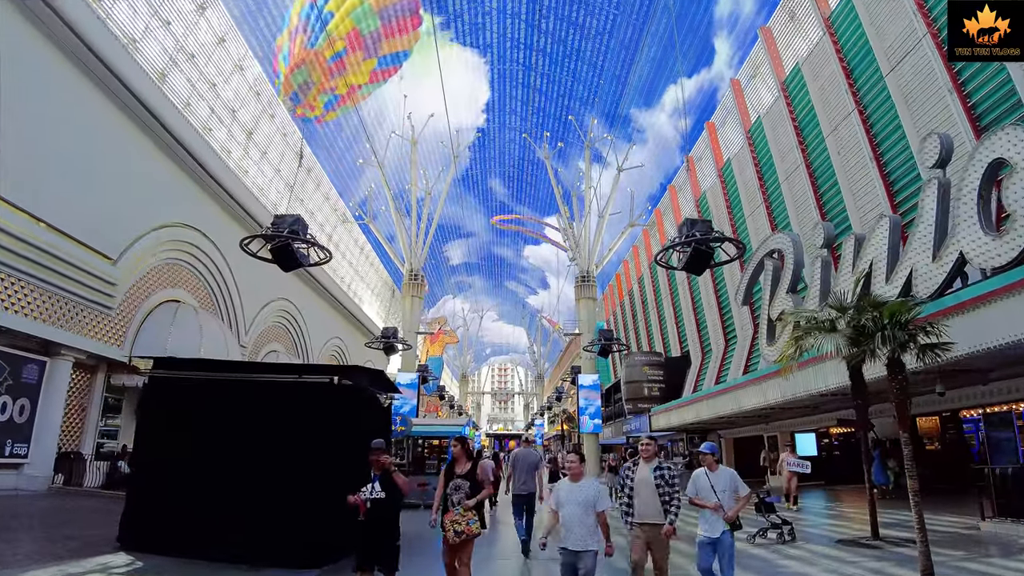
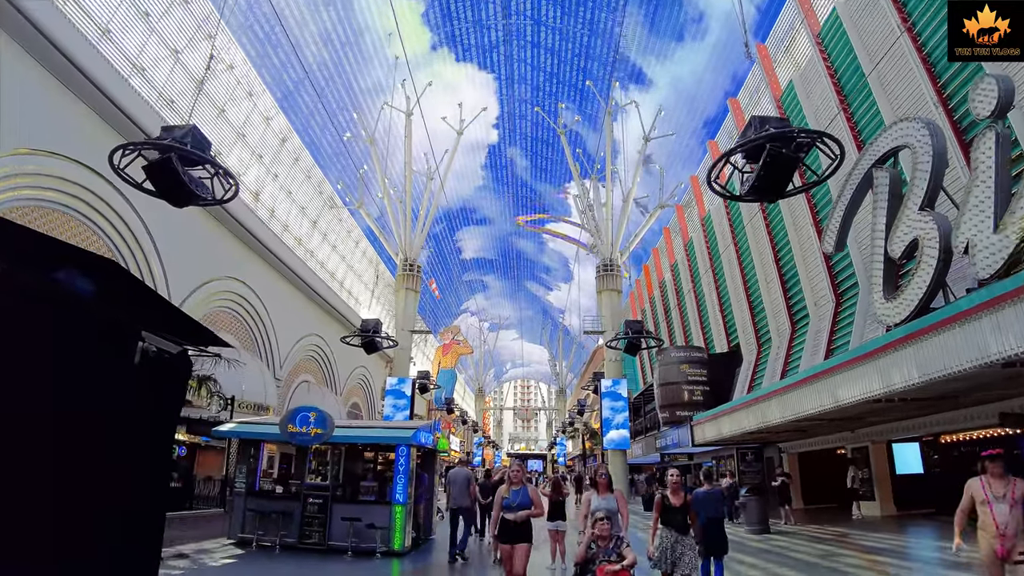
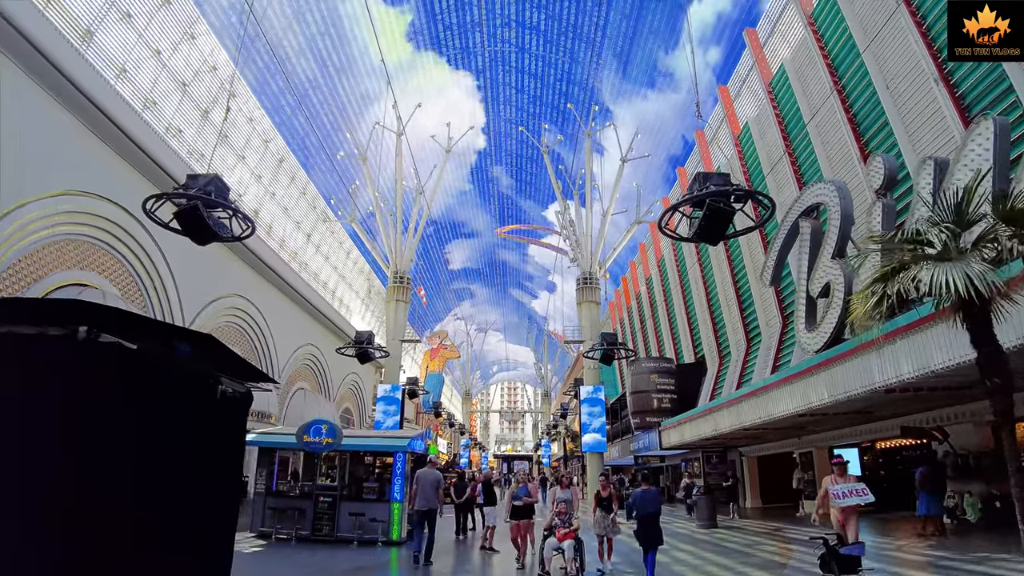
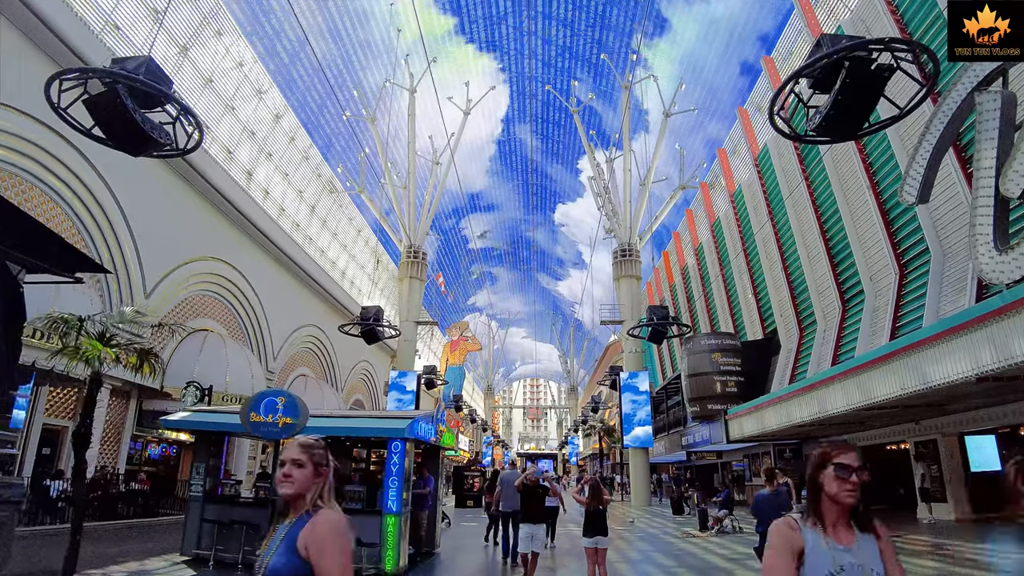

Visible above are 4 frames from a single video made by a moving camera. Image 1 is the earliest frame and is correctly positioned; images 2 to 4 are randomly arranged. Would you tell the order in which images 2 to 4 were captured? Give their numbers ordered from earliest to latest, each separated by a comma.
3, 2, 4
